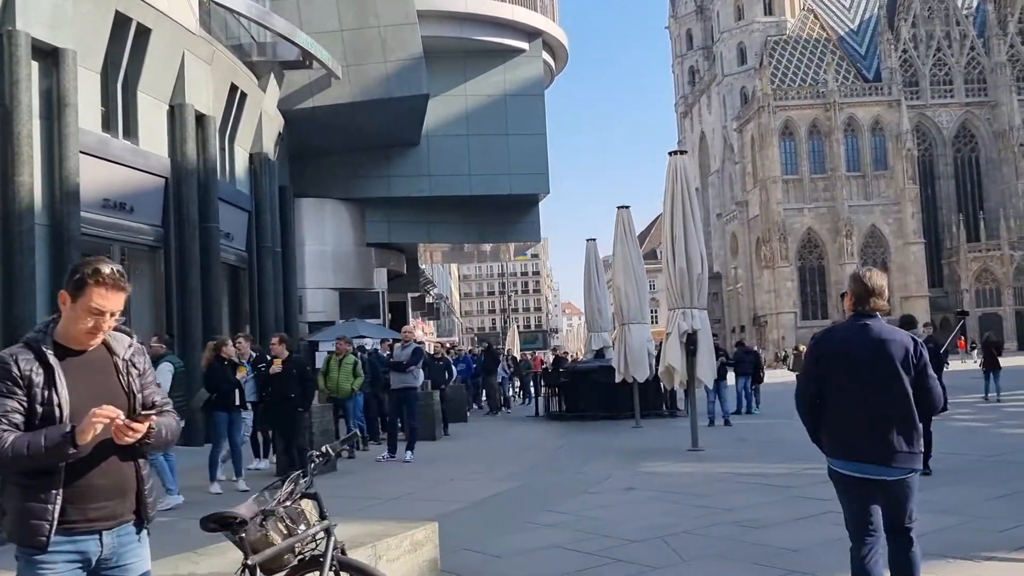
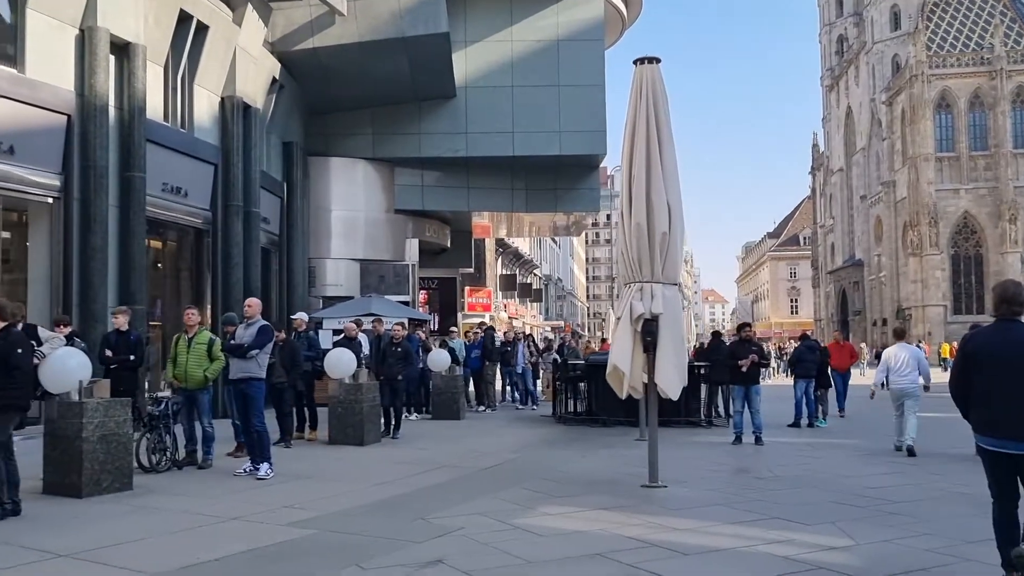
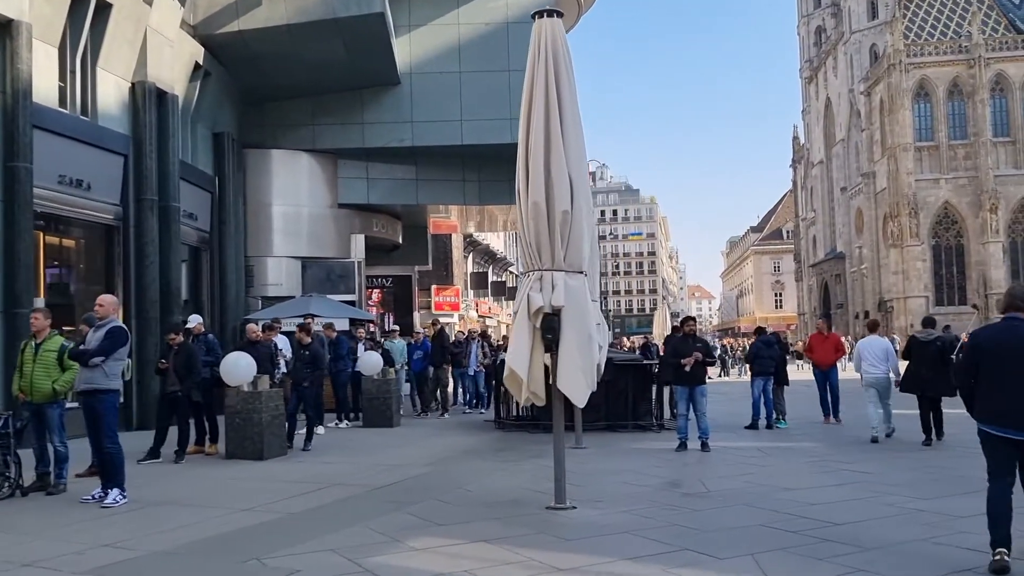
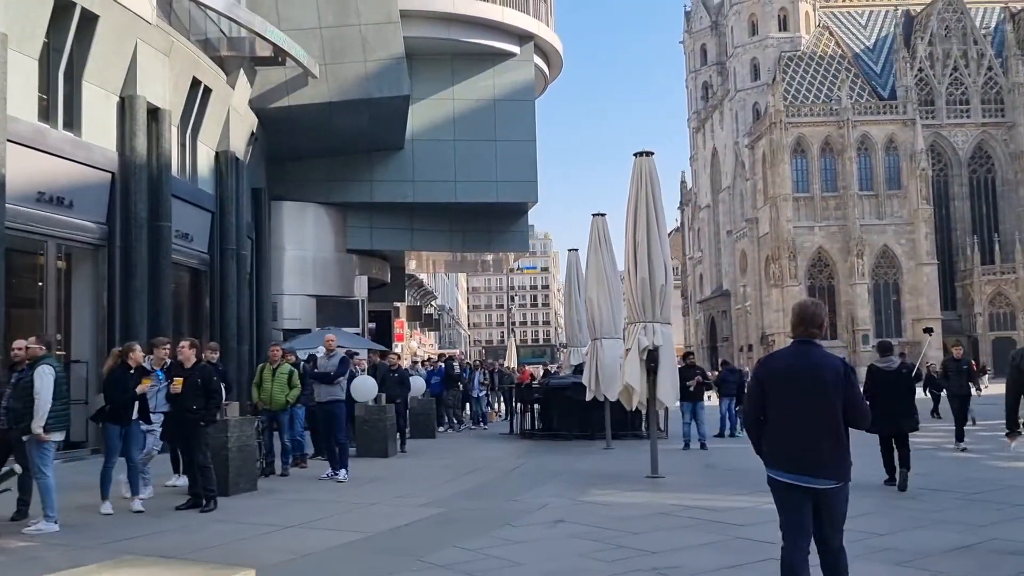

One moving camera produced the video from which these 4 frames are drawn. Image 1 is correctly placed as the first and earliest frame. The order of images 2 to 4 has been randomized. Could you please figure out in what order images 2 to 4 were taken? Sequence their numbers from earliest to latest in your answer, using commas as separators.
4, 2, 3
